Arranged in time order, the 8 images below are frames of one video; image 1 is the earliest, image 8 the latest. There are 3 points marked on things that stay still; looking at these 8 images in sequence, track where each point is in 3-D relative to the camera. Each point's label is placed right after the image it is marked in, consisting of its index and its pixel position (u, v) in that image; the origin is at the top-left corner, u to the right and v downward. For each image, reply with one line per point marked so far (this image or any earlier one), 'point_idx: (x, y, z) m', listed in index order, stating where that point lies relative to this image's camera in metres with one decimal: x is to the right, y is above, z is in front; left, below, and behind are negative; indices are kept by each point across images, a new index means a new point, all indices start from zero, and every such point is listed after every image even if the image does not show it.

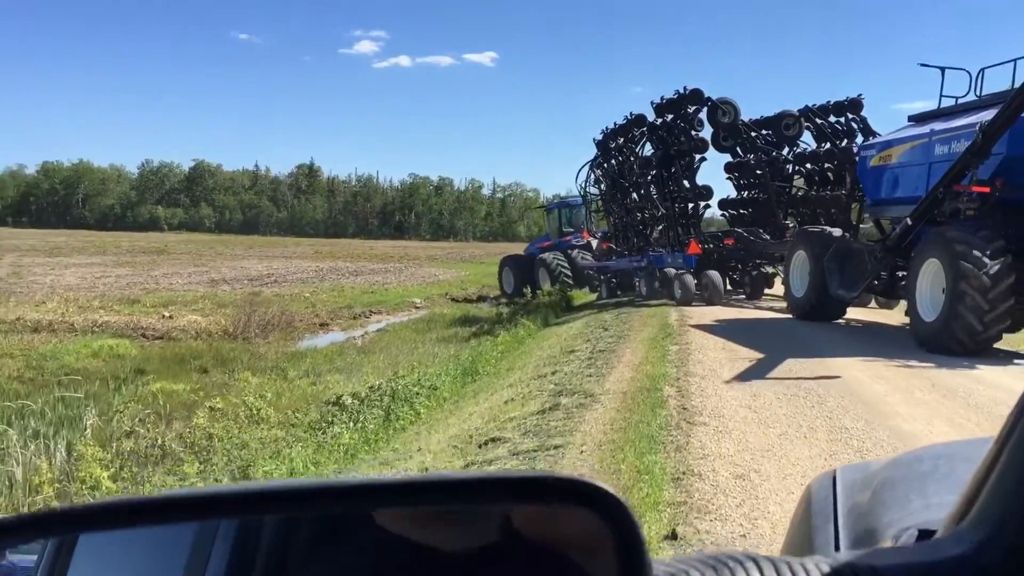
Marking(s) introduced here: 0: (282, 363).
0: (-3.1, -1.0, +13.2) m
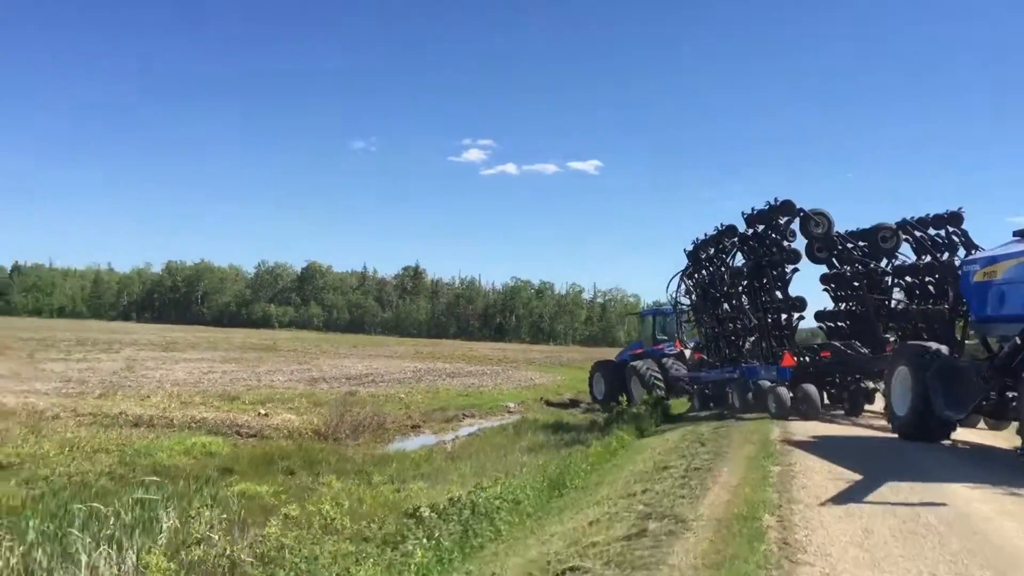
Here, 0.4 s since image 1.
0: (-1.9, -2.4, +12.9) m
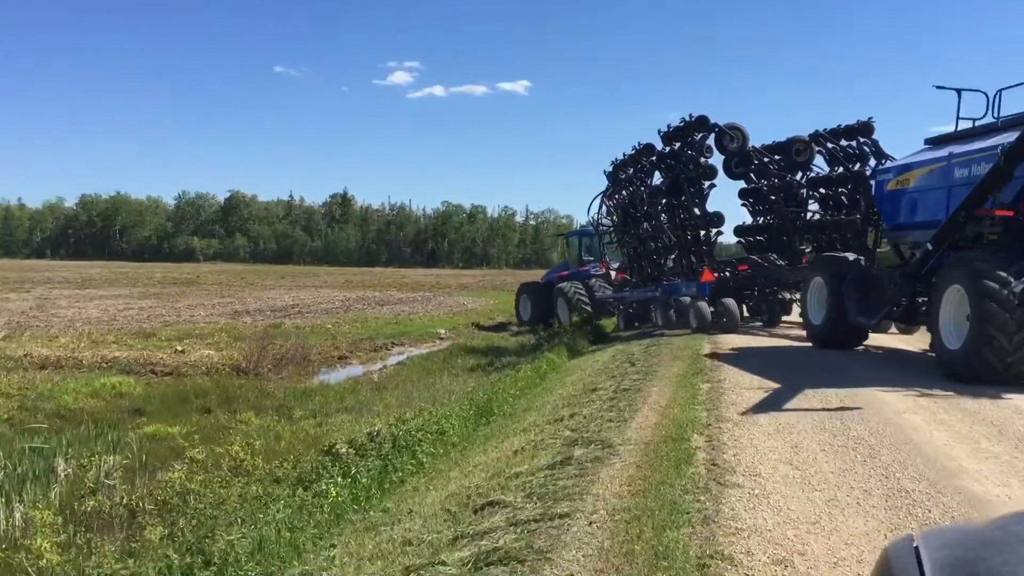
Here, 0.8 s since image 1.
0: (-2.9, -1.5, +12.4) m
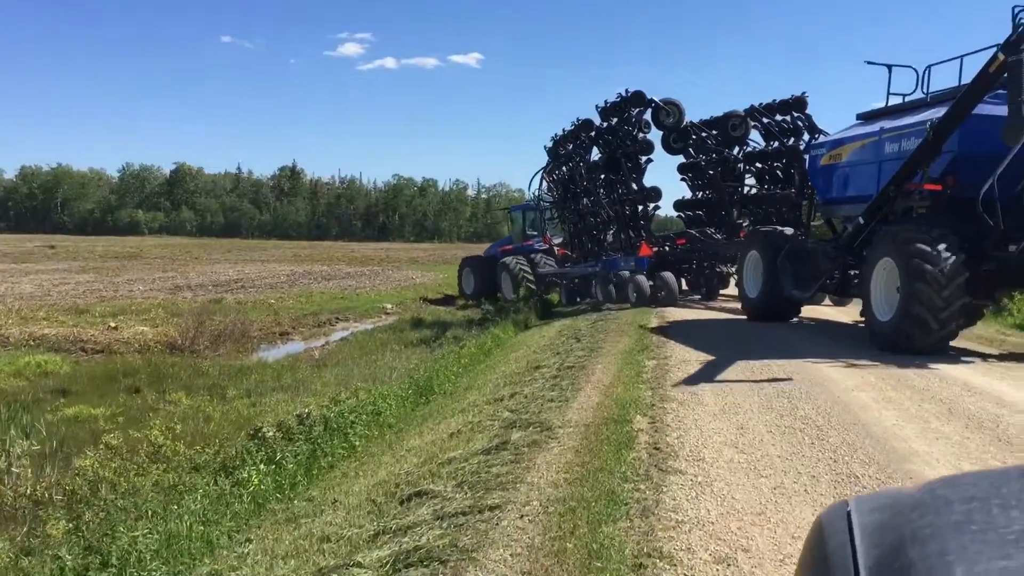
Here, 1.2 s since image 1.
0: (-3.6, -1.2, +12.0) m
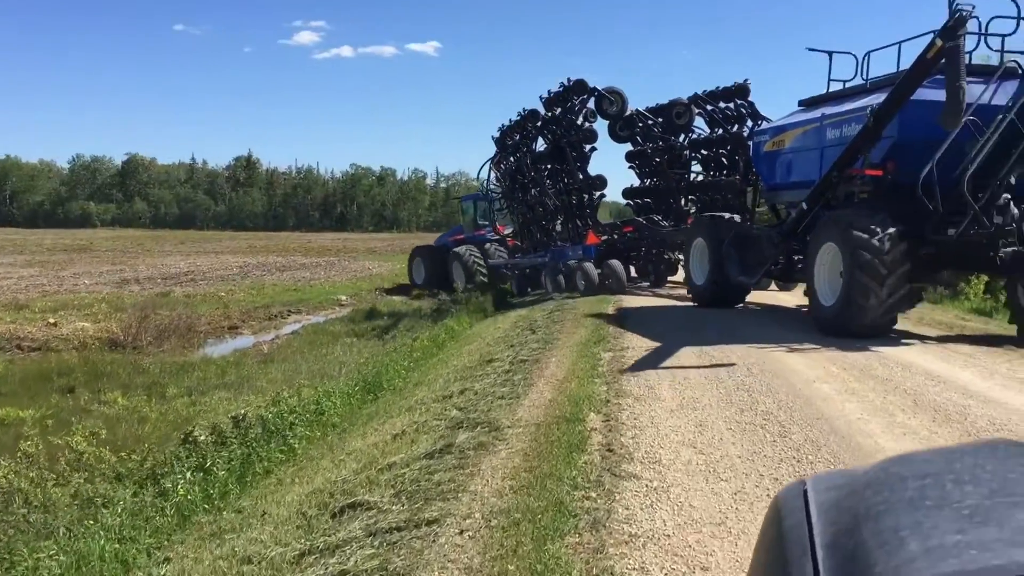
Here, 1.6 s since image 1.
0: (-4.1, -1.1, +11.5) m
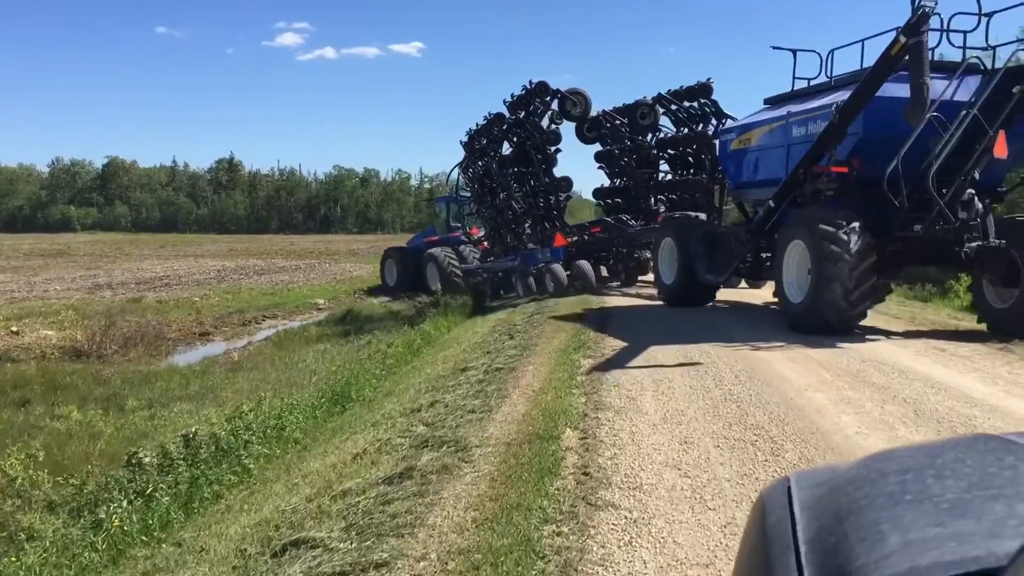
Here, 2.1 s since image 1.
0: (-4.4, -1.2, +10.9) m
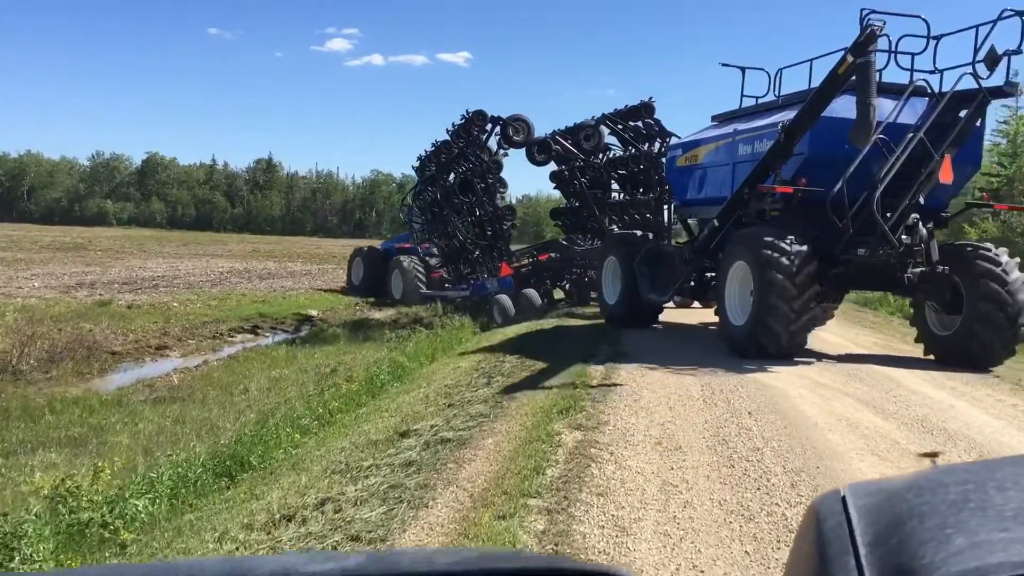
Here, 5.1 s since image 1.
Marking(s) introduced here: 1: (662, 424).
0: (-4.6, -1.2, +8.6) m
1: (+1.0, -0.9, +5.1) m
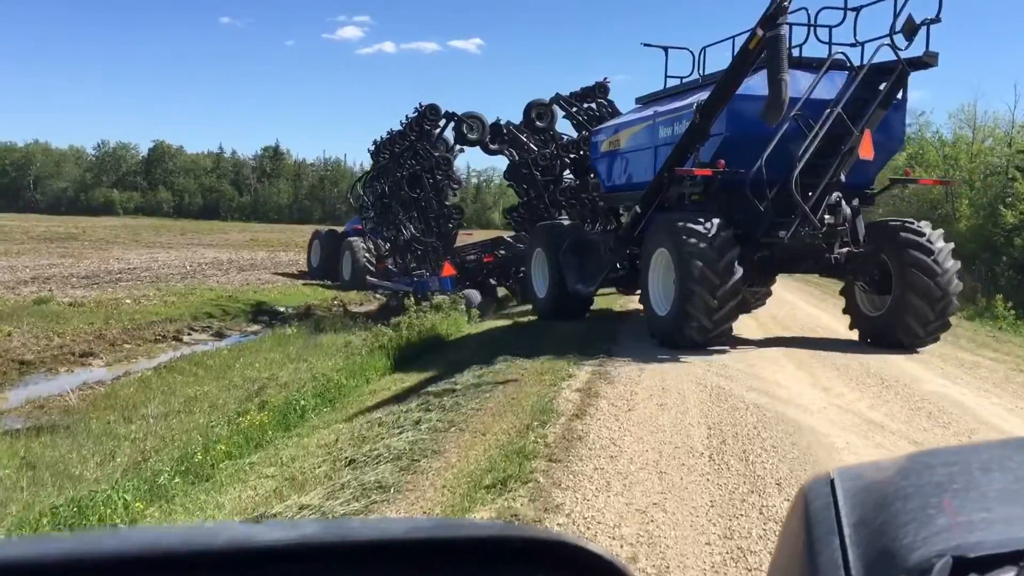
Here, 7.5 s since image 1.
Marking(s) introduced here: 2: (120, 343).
0: (-4.9, -1.3, +6.6) m
1: (+0.6, -1.0, +3.0) m
2: (-5.6, -0.8, +13.7) m
